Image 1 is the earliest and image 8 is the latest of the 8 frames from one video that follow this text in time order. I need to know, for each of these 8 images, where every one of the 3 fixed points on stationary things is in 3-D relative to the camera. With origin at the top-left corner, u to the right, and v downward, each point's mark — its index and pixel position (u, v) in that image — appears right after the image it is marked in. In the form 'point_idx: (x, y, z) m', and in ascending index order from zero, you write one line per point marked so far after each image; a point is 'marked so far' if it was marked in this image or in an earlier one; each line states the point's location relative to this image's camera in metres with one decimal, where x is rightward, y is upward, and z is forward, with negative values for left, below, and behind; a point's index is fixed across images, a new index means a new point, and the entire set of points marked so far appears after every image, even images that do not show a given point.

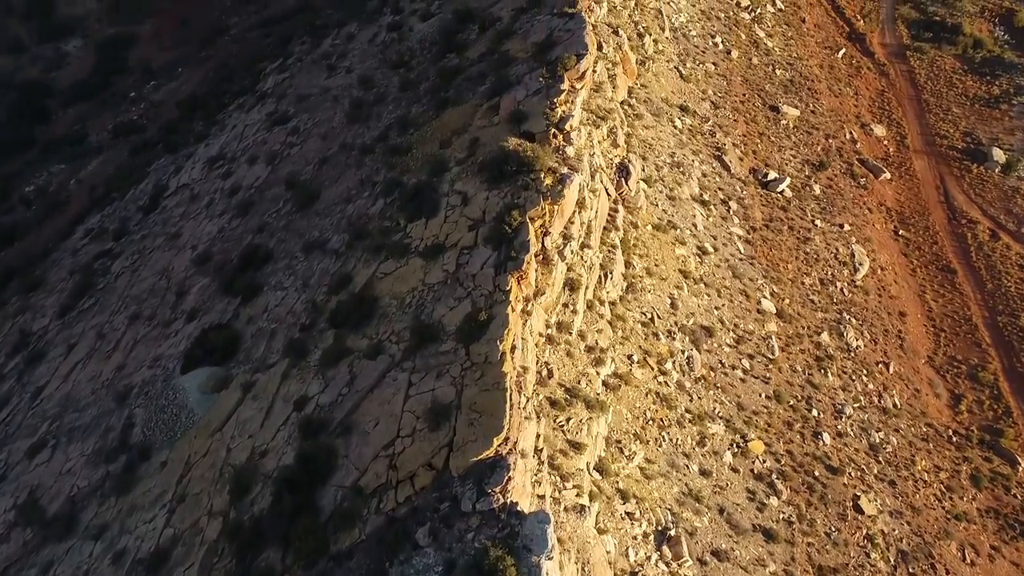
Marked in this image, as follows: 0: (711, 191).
0: (+5.6, +2.7, +20.0) m
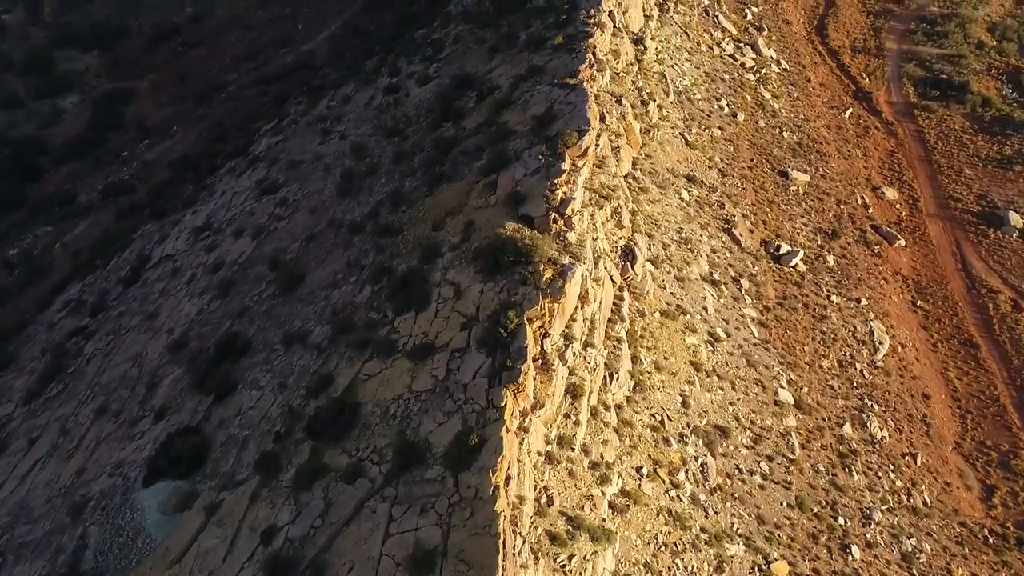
0: (+5.5, +0.5, +18.9) m
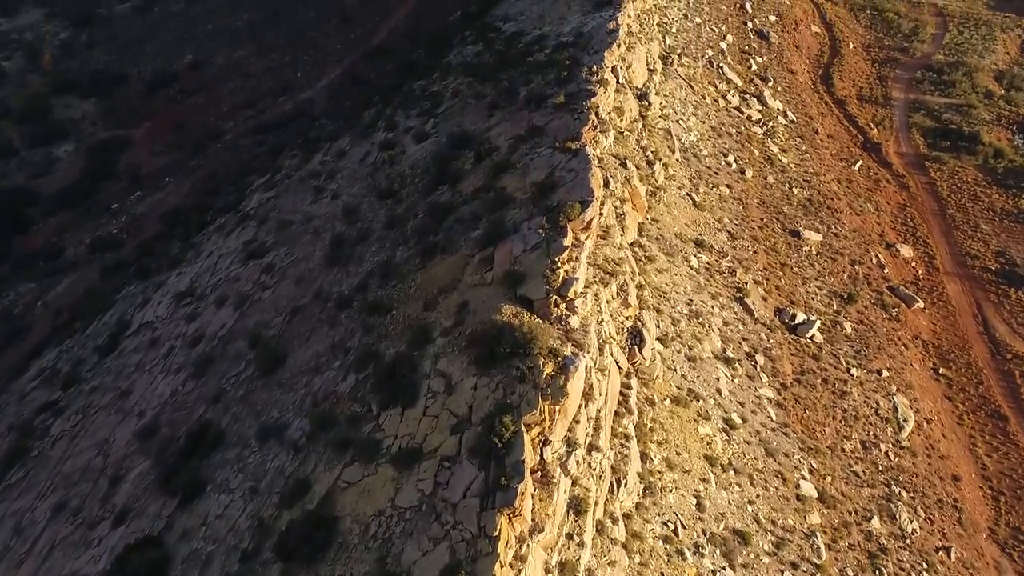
0: (+5.5, -1.4, +17.6) m
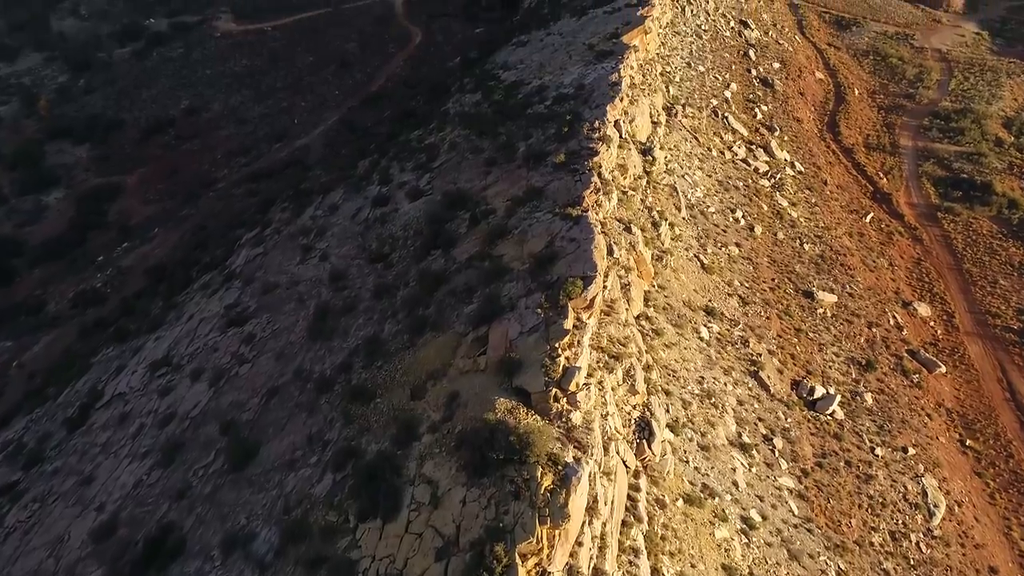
0: (+5.4, -3.1, +16.2) m
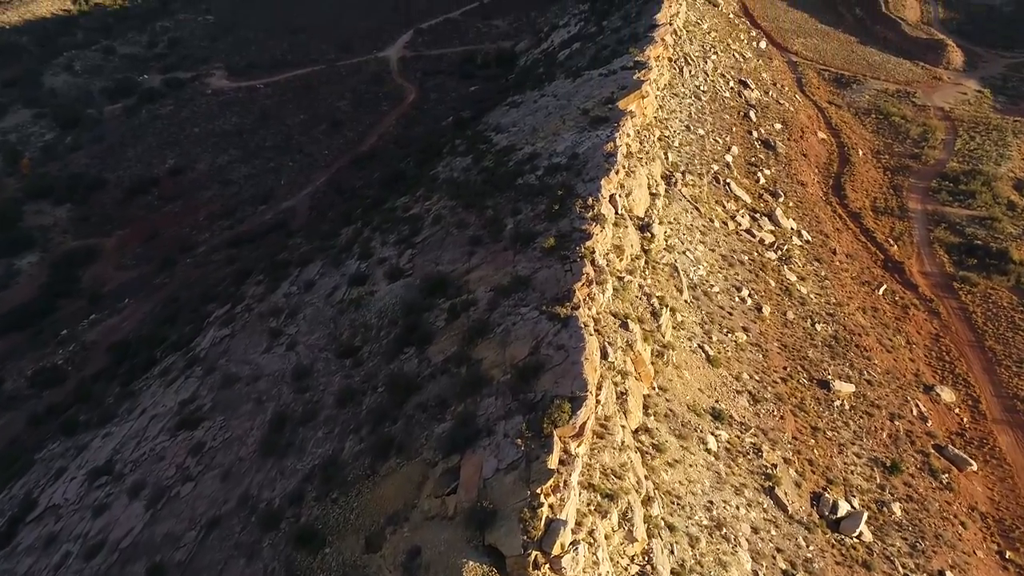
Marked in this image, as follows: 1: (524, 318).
0: (+5.0, -5.4, +14.0) m
1: (+0.3, -0.6, +15.2) m
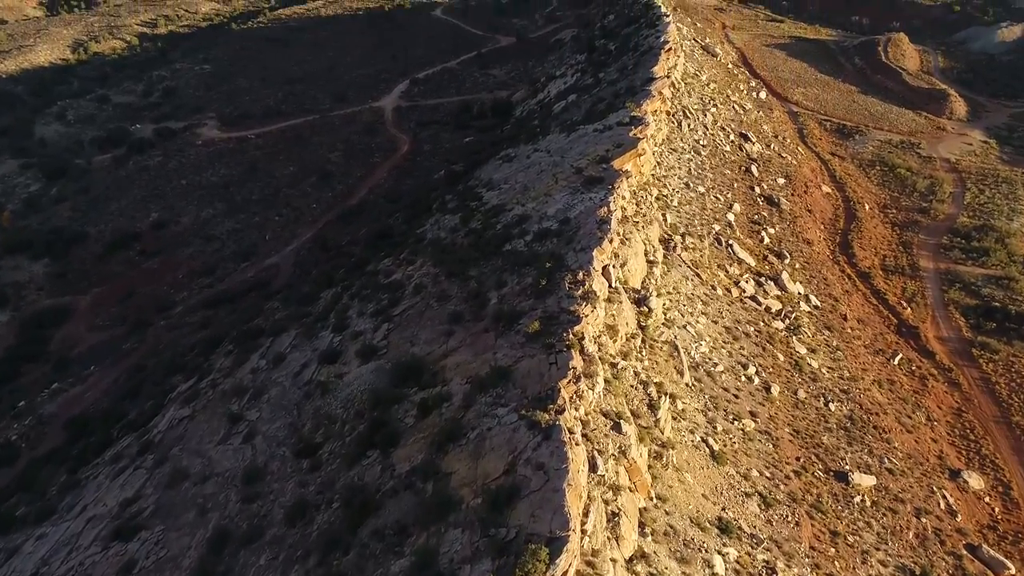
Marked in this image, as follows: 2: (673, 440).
0: (+4.5, -7.1, +11.8) m
1: (-0.2, -2.5, +13.3) m
2: (+3.6, -3.4, +16.1) m
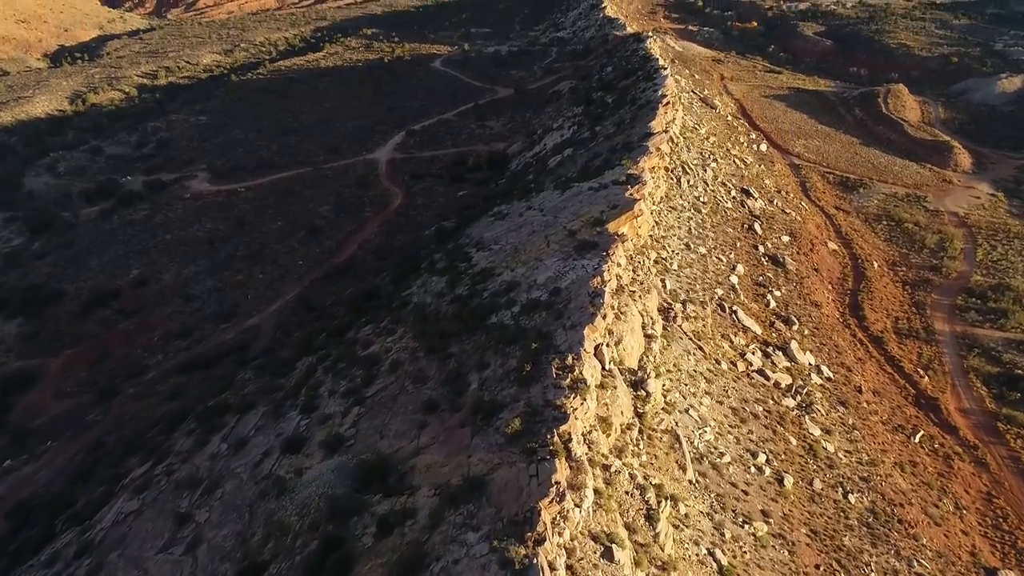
0: (+4.1, -8.7, +9.4) m
1: (-0.7, -4.2, +11.2) m
2: (+3.2, -5.2, +14.0) m
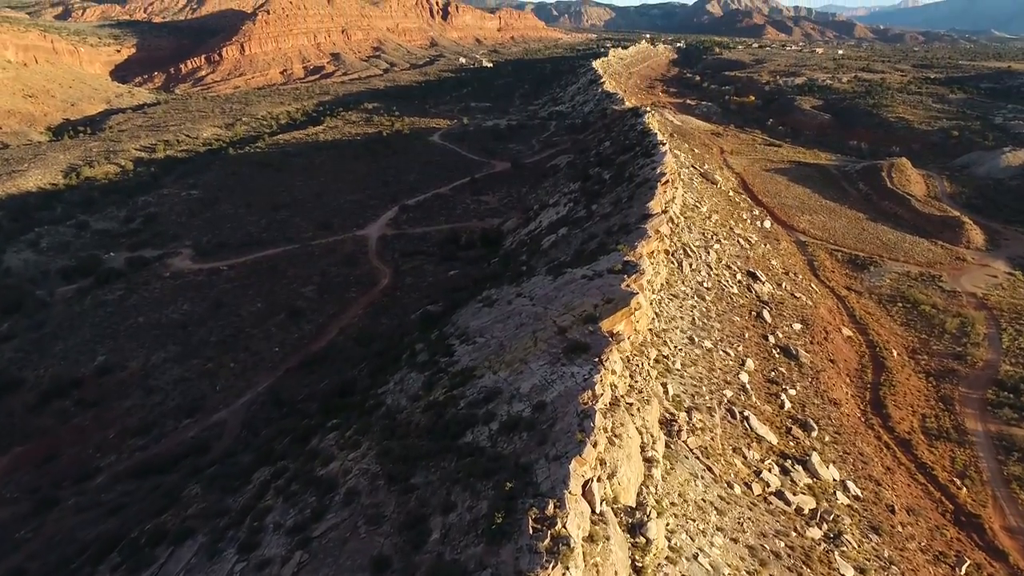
0: (+3.4, -10.5, +5.7) m
1: (-1.3, -6.2, +7.9) m
2: (+2.6, -7.5, +10.6) m
